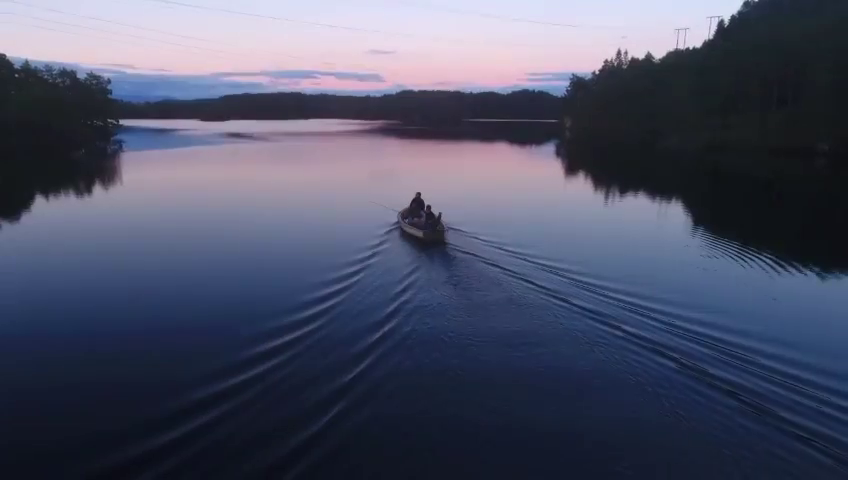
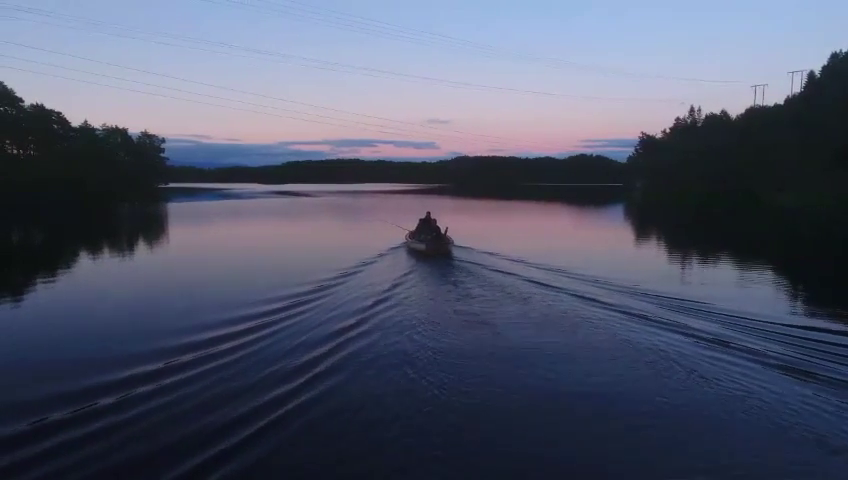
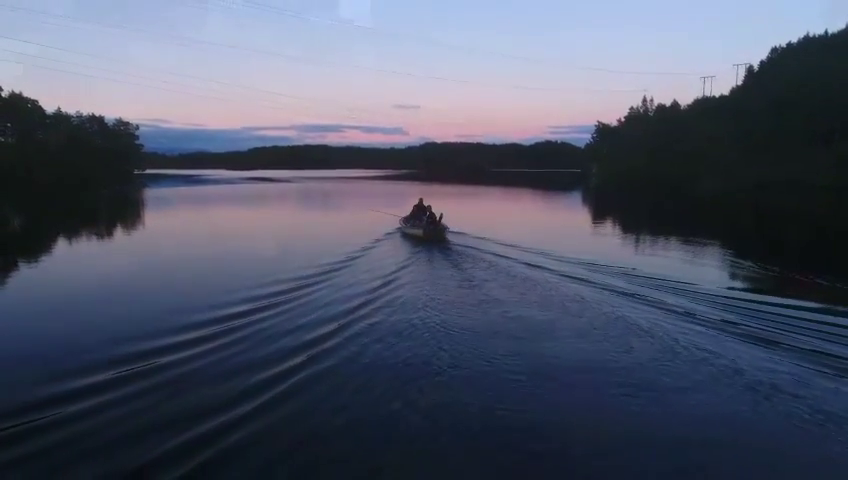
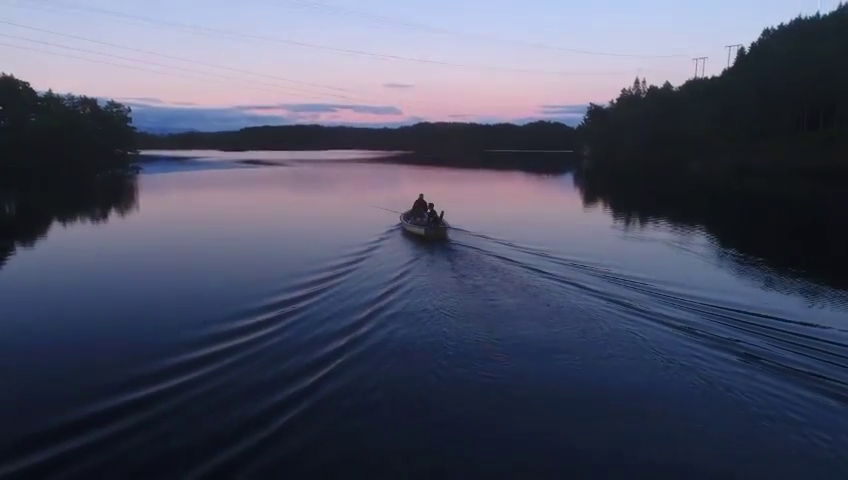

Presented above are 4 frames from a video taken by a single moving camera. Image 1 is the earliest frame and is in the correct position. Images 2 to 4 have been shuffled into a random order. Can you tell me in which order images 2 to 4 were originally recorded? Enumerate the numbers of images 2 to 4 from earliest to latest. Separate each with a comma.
4, 3, 2
